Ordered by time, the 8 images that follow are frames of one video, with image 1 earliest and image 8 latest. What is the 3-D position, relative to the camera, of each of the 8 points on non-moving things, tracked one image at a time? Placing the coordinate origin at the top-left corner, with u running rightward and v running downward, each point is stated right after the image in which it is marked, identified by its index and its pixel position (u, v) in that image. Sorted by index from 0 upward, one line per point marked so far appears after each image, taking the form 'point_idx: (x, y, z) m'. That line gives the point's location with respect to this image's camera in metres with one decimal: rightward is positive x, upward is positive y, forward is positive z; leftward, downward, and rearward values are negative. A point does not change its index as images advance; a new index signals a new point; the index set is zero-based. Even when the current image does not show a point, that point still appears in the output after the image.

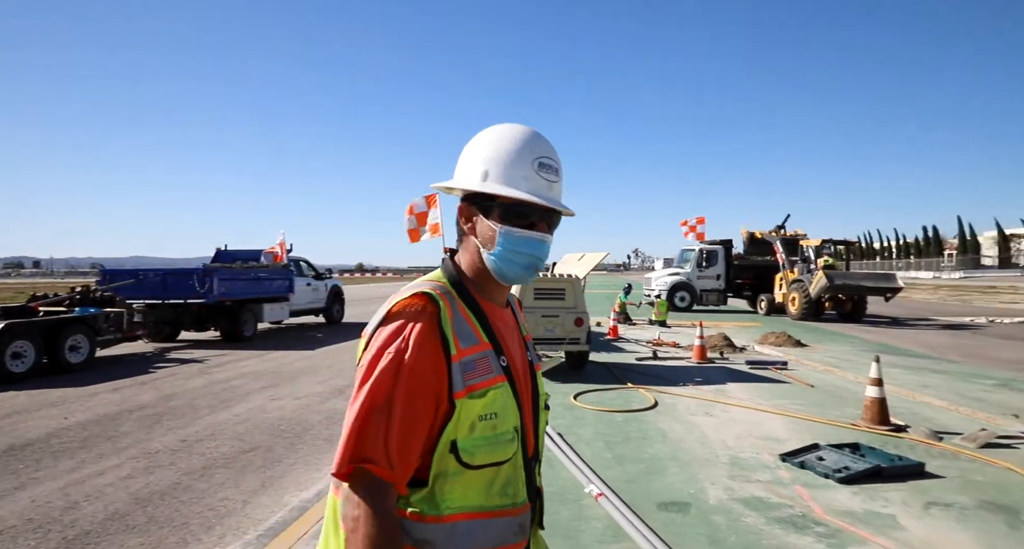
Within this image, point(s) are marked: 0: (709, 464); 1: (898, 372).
0: (+1.8, -1.6, +5.9) m
1: (+7.2, -1.8, +12.3) m
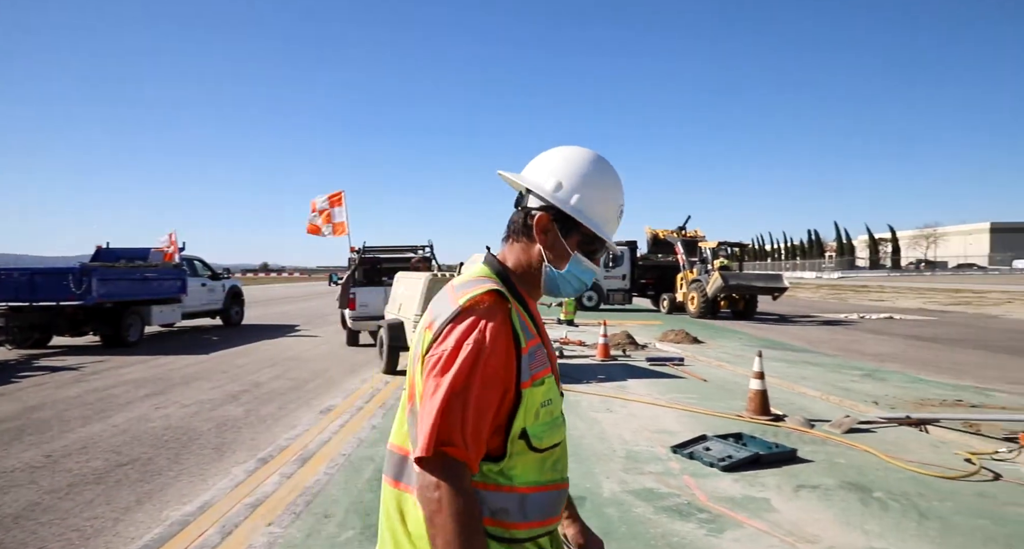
0: (+0.9, -1.6, +6.1) m
1: (+5.3, -1.8, +13.3) m
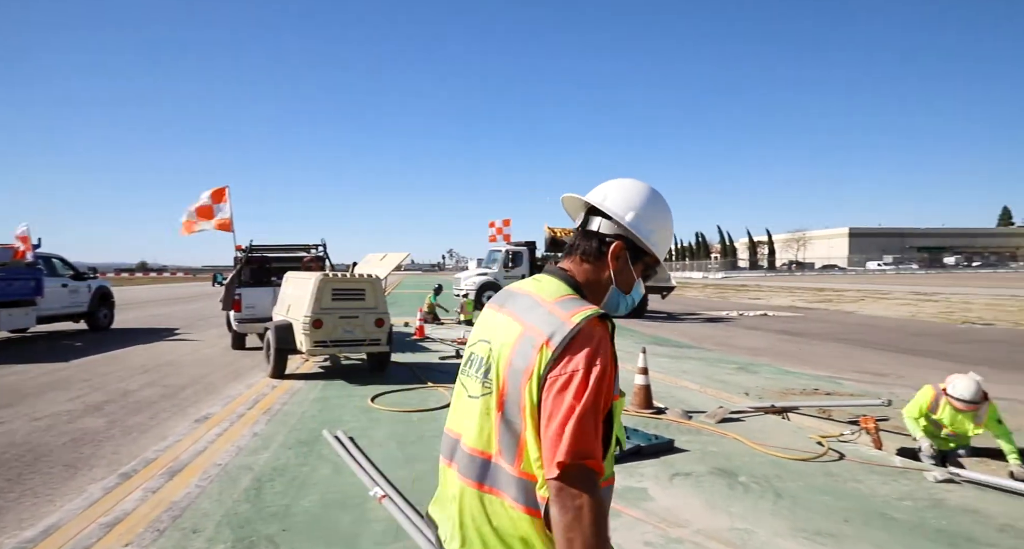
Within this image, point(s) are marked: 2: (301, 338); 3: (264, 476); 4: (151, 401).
0: (-0.2, -1.6, +6.2) m
1: (+3.1, -1.8, +13.9) m
2: (-3.0, -0.9, +9.6) m
3: (-2.0, -1.7, +5.4) m
4: (-5.2, -1.8, +9.5) m
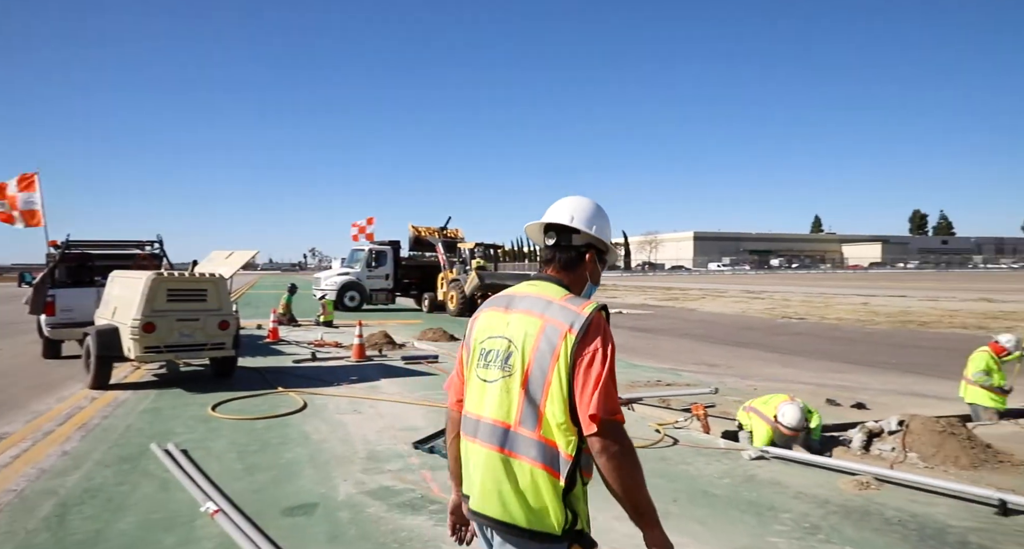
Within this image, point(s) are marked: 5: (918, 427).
0: (-1.5, -1.6, +6.0) m
1: (+0.1, -1.8, +14.2) m
2: (-5.0, -0.9, +8.7) m
3: (-3.2, -1.6, +4.9) m
4: (-7.1, -1.8, +8.3) m
5: (+3.6, -1.4, +5.9) m
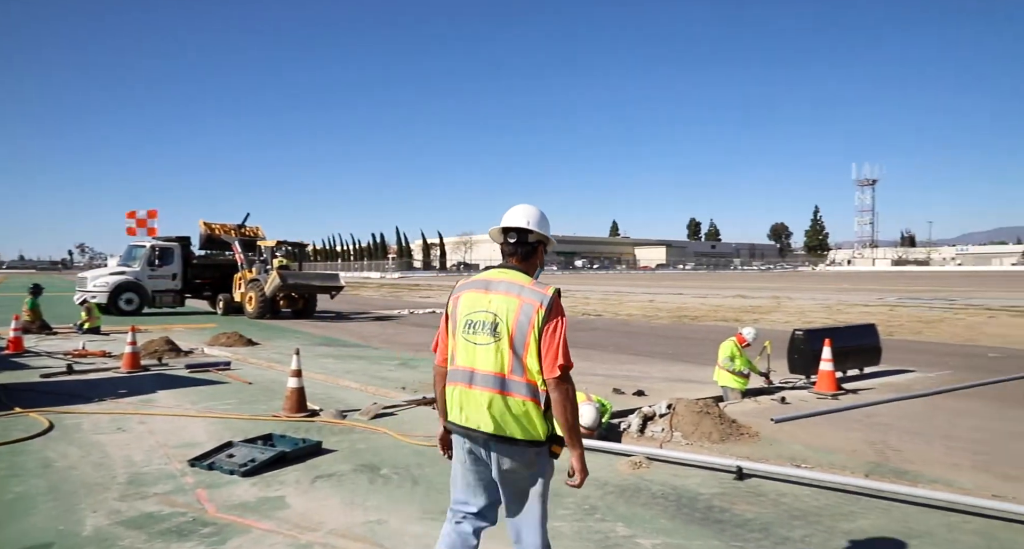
0: (-3.2, -1.6, +5.3) m
1: (-3.9, -1.8, +13.7) m
2: (-7.3, -0.9, +7.0) m
3: (-4.5, -1.6, +3.8) m
4: (-9.2, -1.8, +6.0) m
5: (+1.7, -1.4, +6.7) m
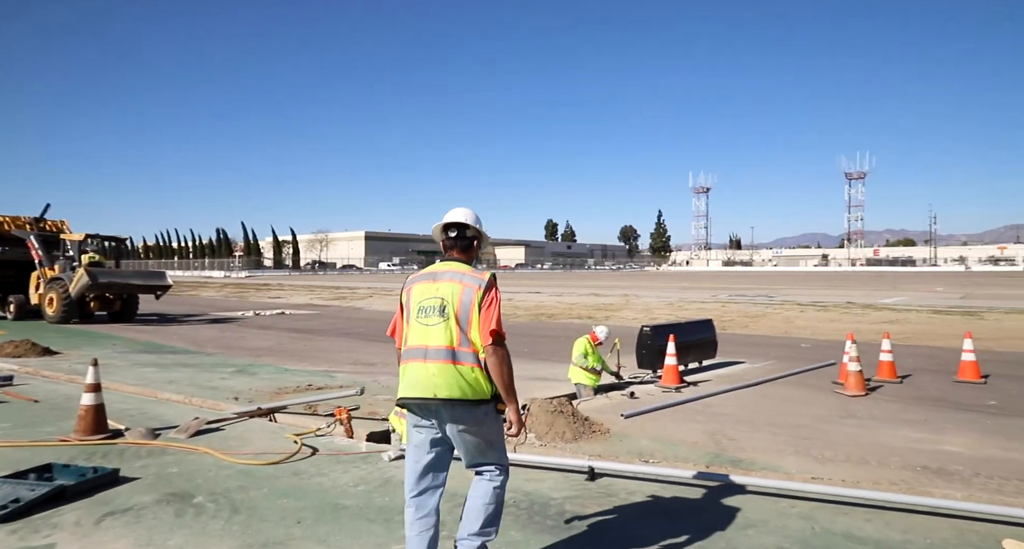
0: (-4.3, -1.6, +4.2) m
1: (-6.7, -1.7, +12.3) m
2: (-8.6, -0.9, +5.0) m
3: (-5.3, -1.6, +2.5) m
4: (-10.3, -1.8, +3.6) m
5: (+0.2, -1.3, +6.6) m
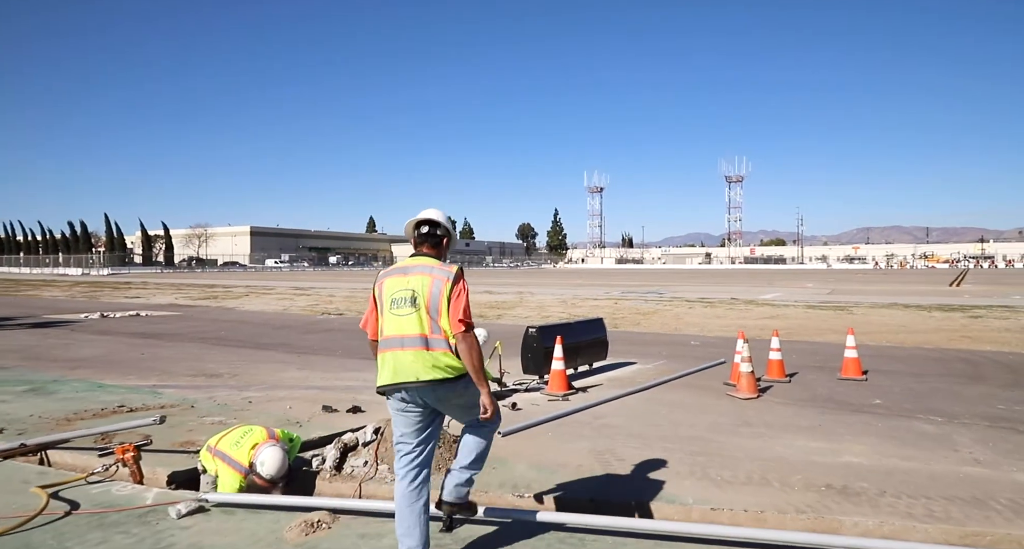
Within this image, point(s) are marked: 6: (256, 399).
0: (-5.1, -1.6, +2.4) m
1: (-8.7, -1.7, +10.0) m
2: (-9.5, -0.9, +2.6) m
3: (-5.8, -1.6, +0.5) m
4: (-10.9, -1.7, +0.9) m
5: (-1.0, -1.3, +5.4) m
6: (-3.0, -1.5, +7.8) m
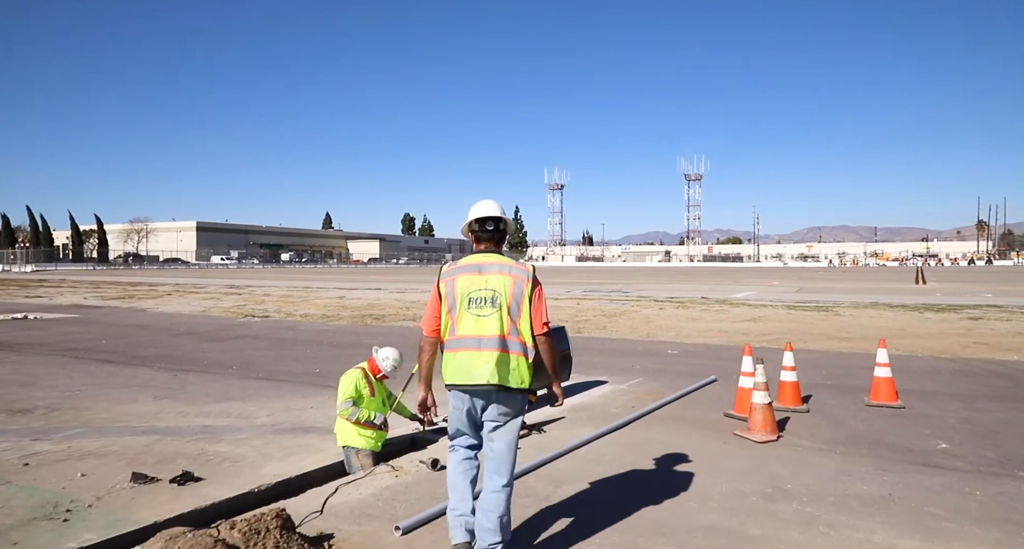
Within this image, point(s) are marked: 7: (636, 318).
0: (-5.4, -1.5, -0.4) m
1: (-9.4, -1.6, +7.0) m
2: (-9.8, -0.8, -0.5) m
3: (-6.0, -1.6, -2.3) m
4: (-11.1, -1.7, -2.2) m
5: (-1.4, -1.3, +2.9) m
6: (-3.6, -1.4, +5.2) m
7: (+3.4, -1.2, +18.0) m
